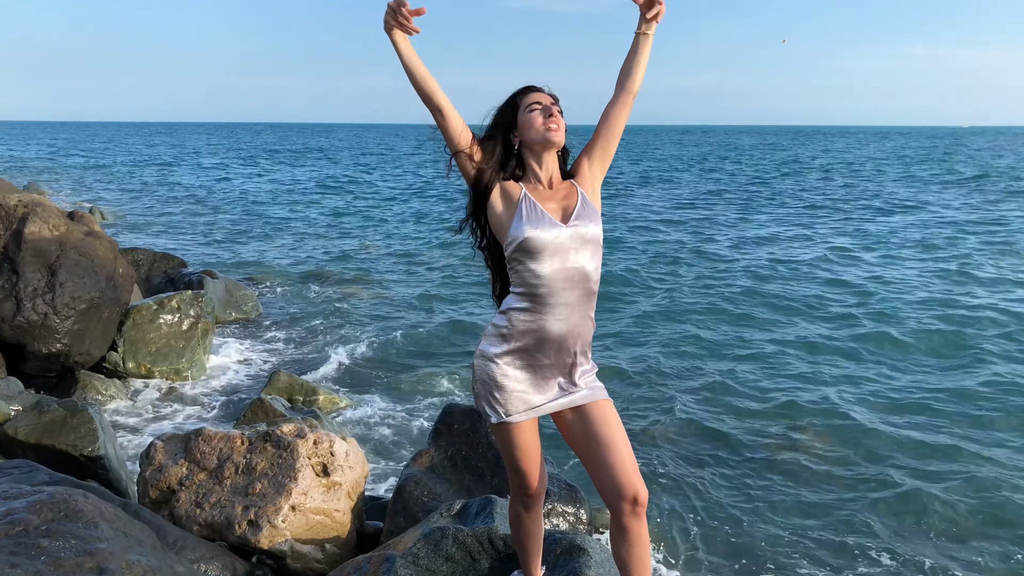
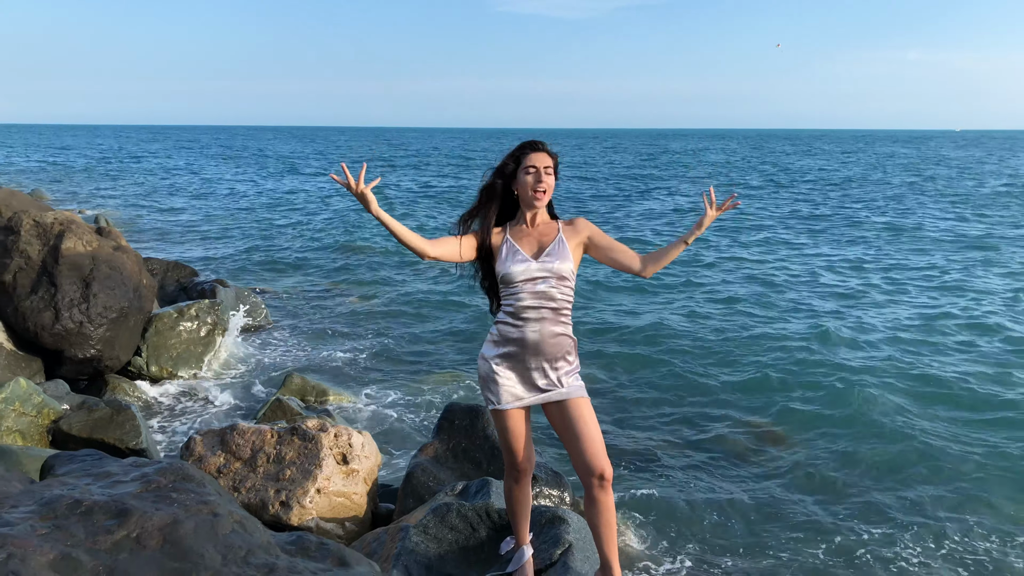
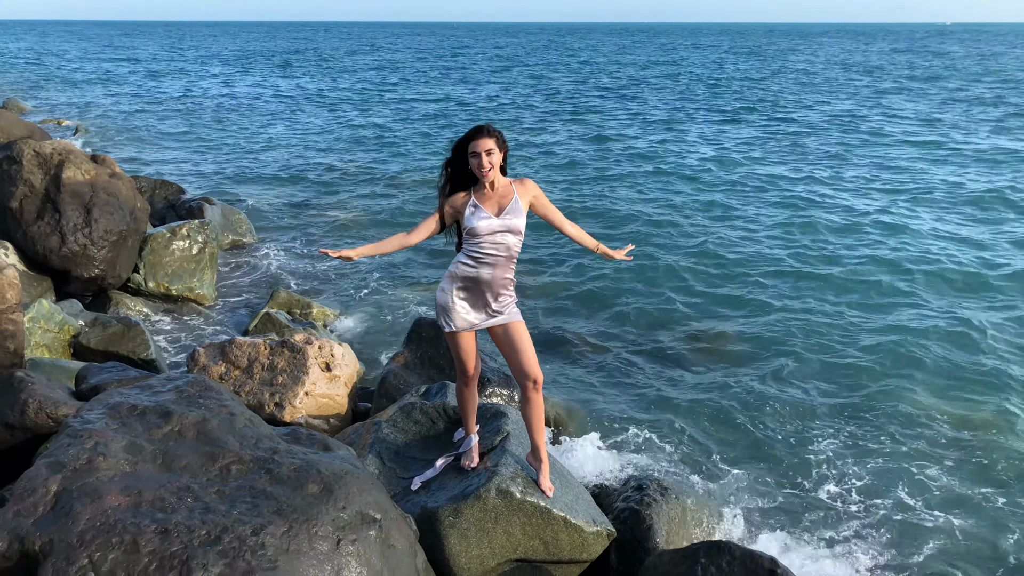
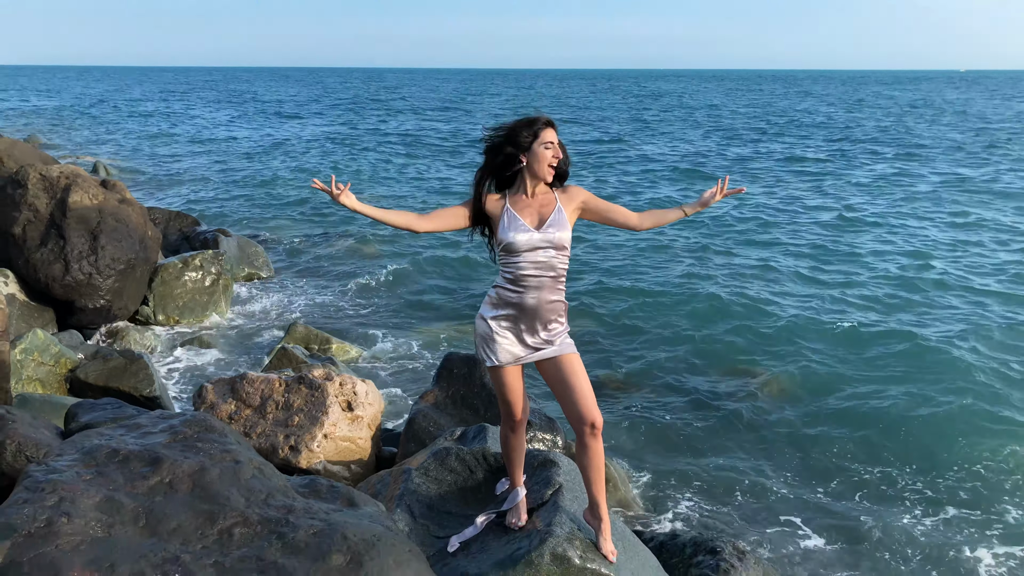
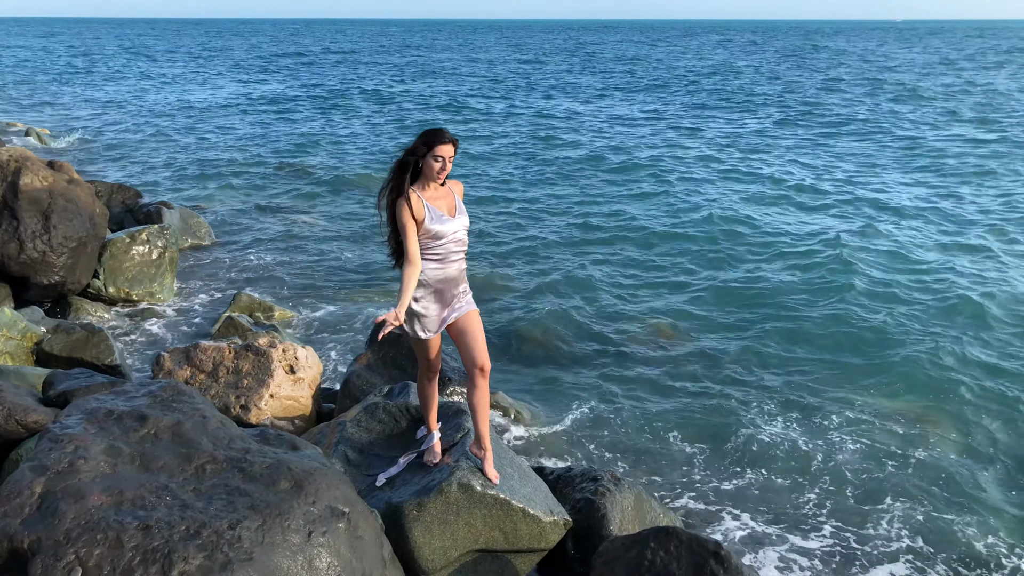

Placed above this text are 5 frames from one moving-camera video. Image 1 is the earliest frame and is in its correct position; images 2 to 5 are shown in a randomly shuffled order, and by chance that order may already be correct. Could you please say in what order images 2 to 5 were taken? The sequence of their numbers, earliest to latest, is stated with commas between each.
2, 4, 3, 5
